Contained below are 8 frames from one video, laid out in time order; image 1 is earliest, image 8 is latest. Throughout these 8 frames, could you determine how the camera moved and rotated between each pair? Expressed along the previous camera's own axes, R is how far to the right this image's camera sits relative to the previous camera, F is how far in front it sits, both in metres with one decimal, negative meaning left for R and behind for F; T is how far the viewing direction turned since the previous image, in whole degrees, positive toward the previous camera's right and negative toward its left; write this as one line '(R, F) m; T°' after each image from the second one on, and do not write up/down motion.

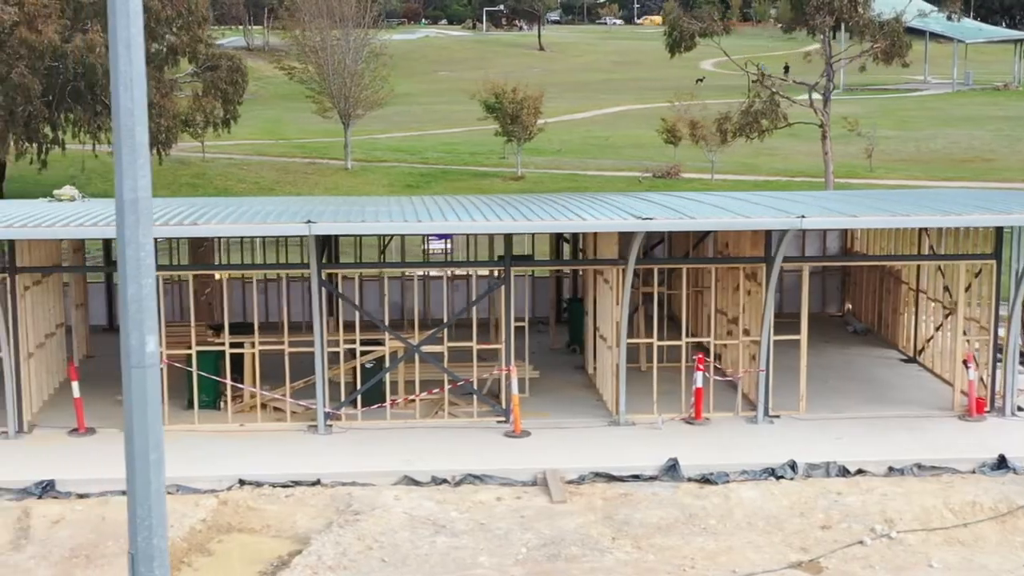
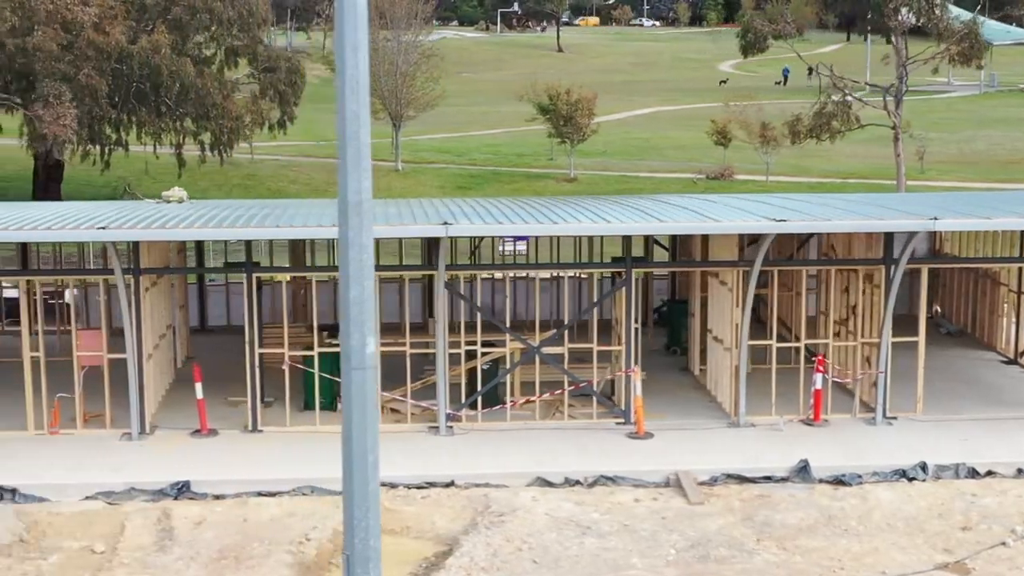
(-1.3, 0.0) m; 0°
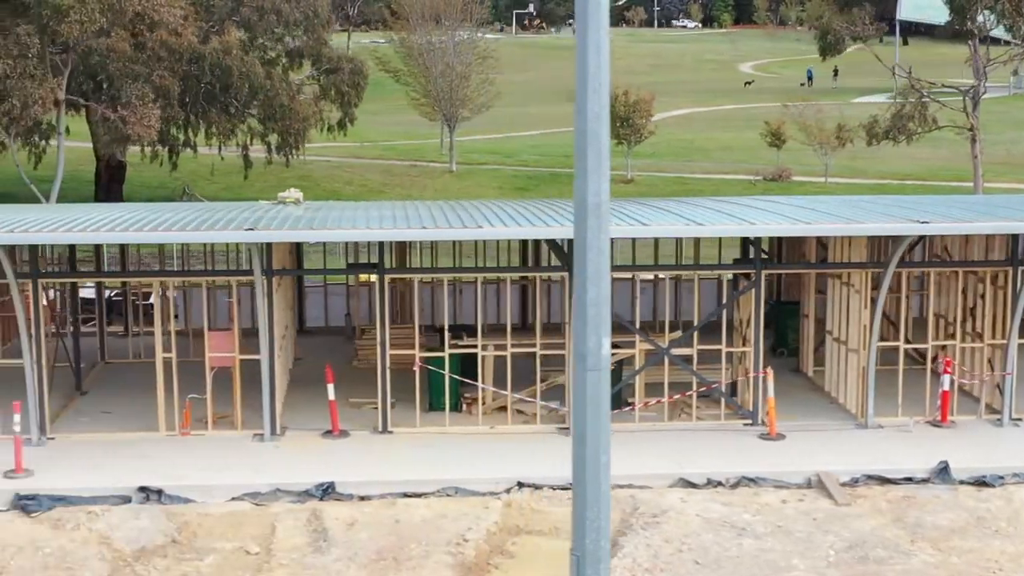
(-1.3, 0.0) m; 0°
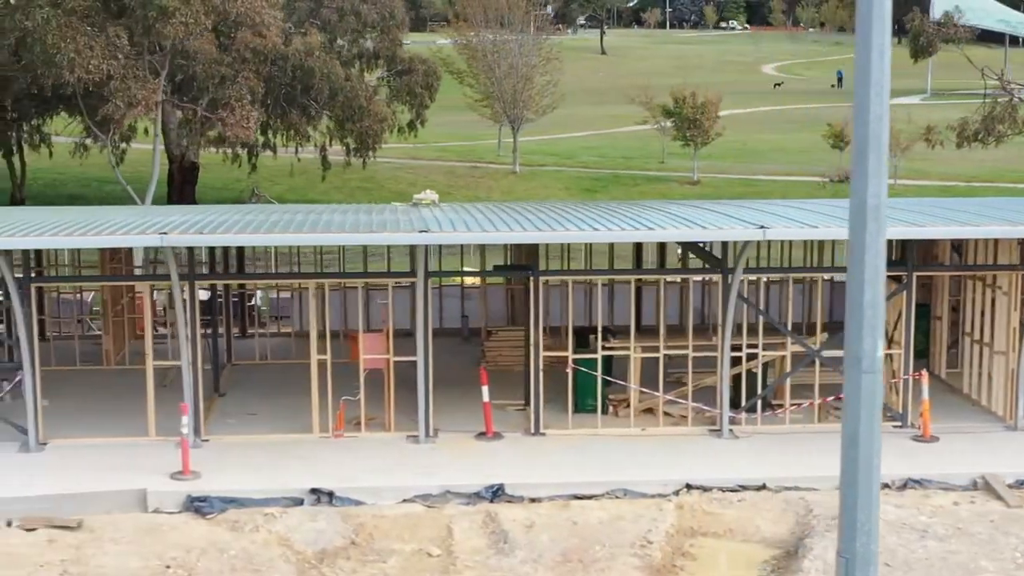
(-1.6, 0.0) m; 0°
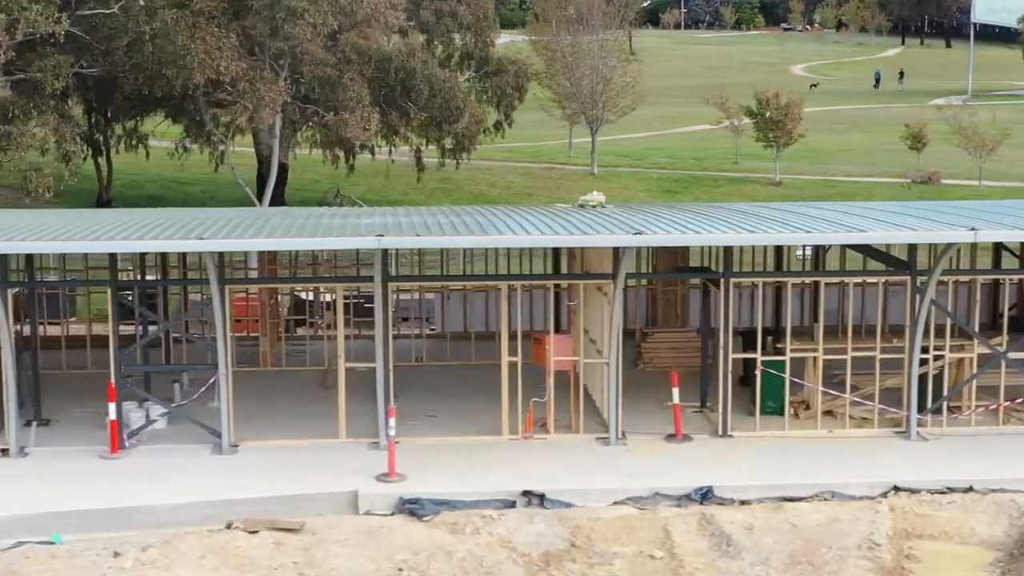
(-1.9, 0.0) m; 0°
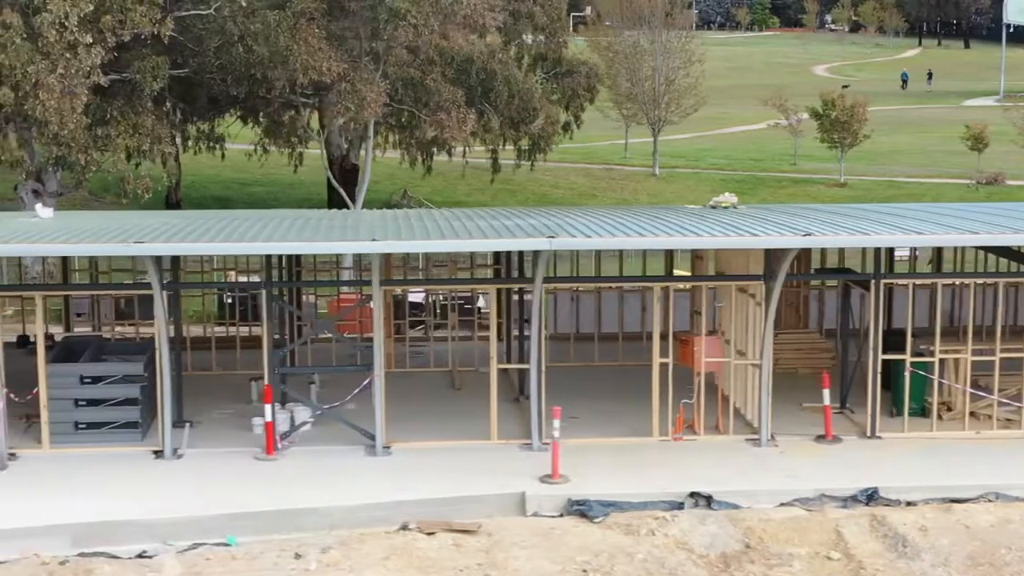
(-1.5, 0.0) m; 0°
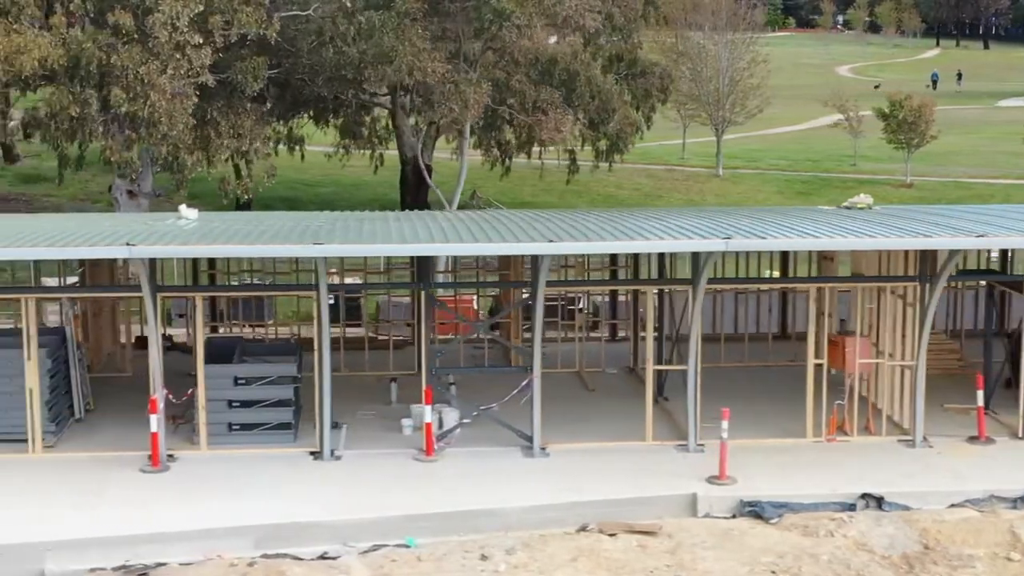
(-1.6, 0.0) m; 0°
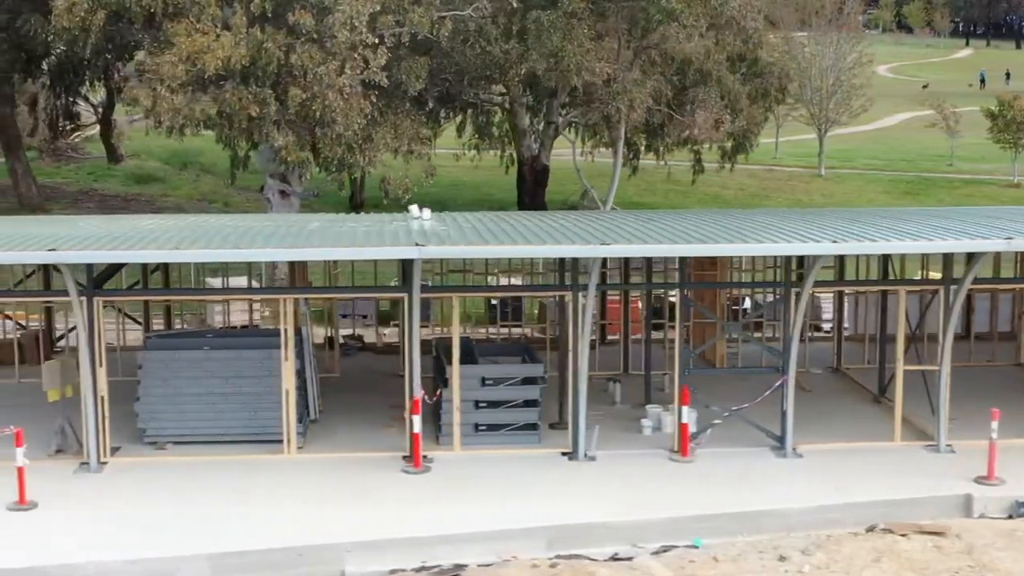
(-2.5, 0.0) m; 0°
